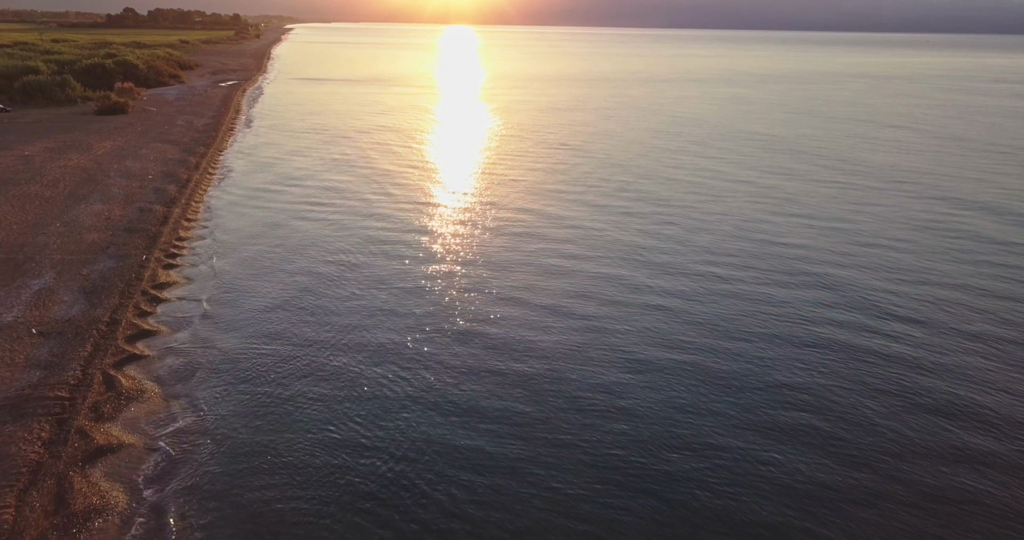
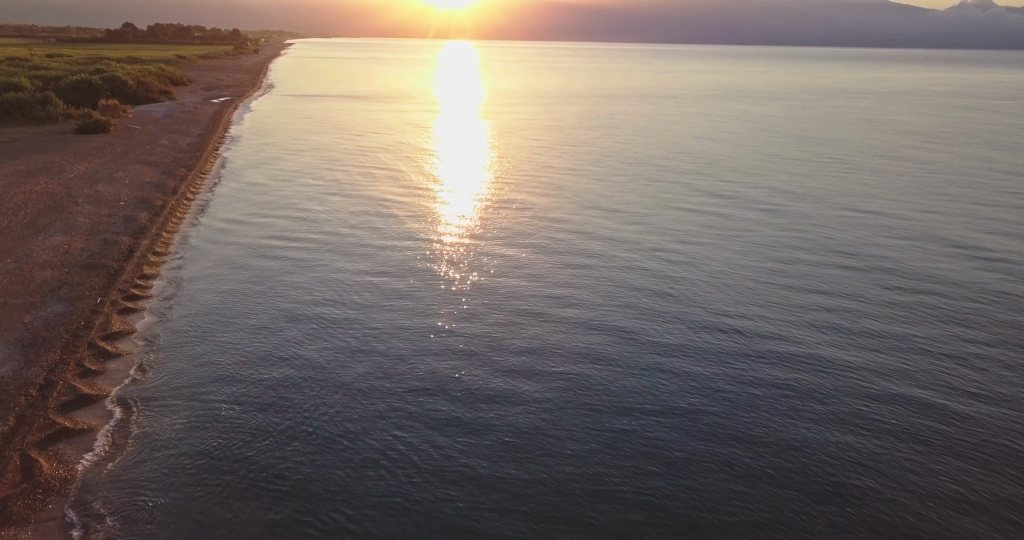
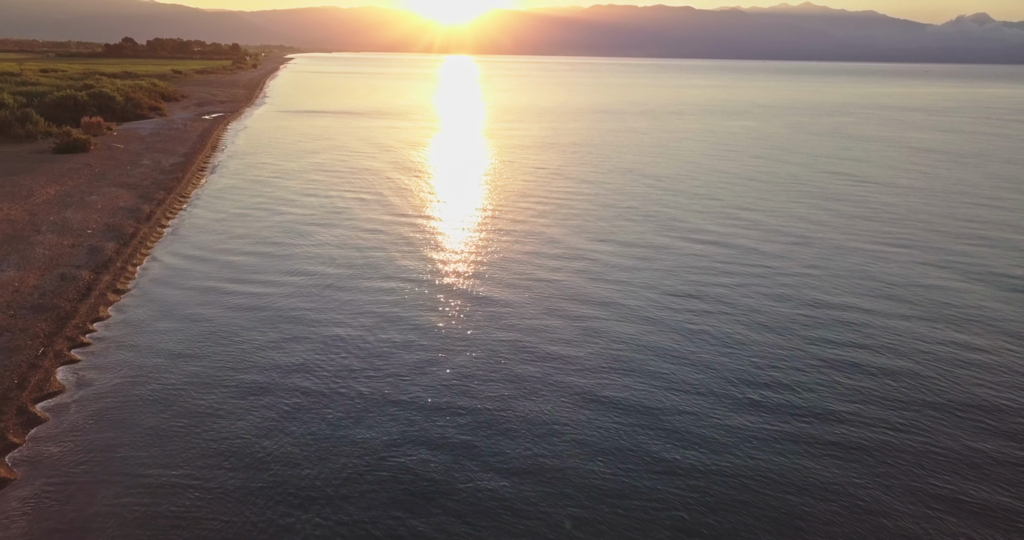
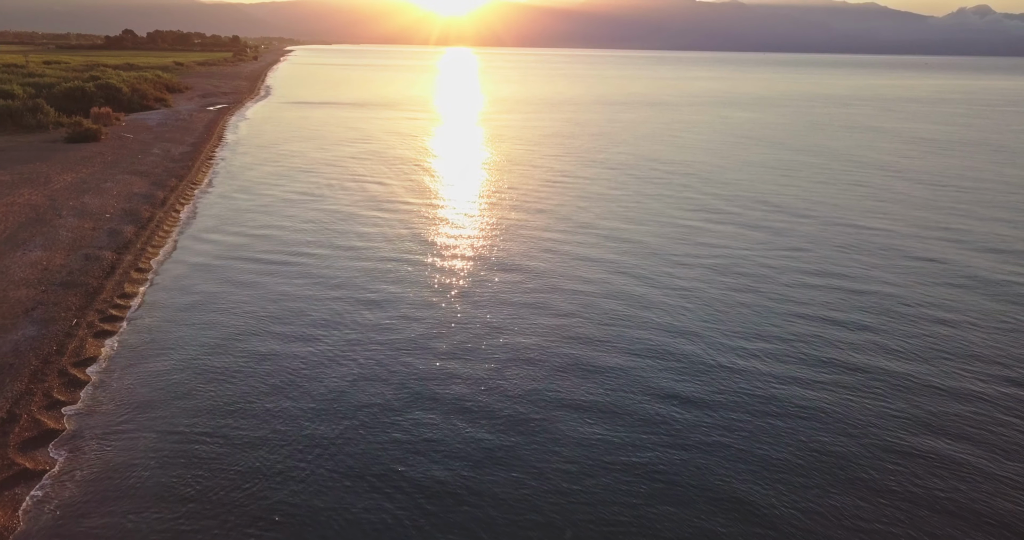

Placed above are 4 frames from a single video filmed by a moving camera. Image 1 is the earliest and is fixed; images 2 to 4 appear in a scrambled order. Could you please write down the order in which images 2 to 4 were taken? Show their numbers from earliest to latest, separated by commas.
2, 4, 3
